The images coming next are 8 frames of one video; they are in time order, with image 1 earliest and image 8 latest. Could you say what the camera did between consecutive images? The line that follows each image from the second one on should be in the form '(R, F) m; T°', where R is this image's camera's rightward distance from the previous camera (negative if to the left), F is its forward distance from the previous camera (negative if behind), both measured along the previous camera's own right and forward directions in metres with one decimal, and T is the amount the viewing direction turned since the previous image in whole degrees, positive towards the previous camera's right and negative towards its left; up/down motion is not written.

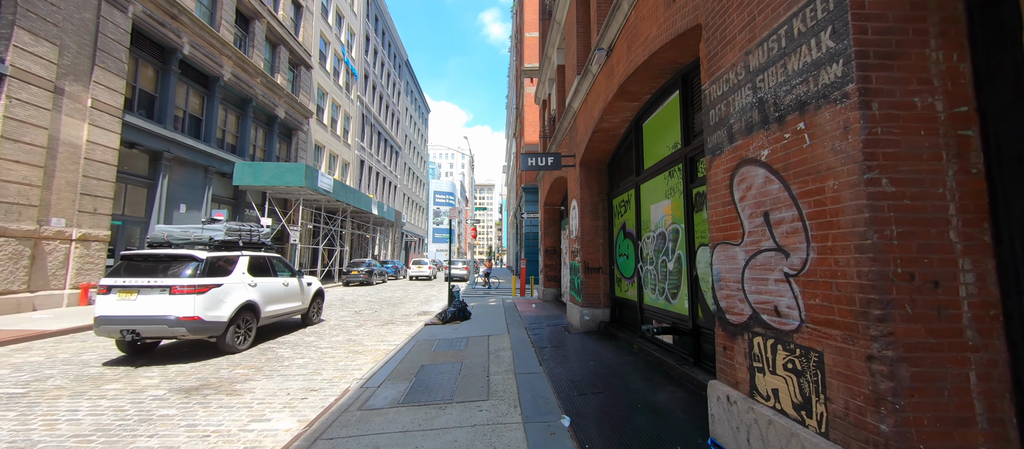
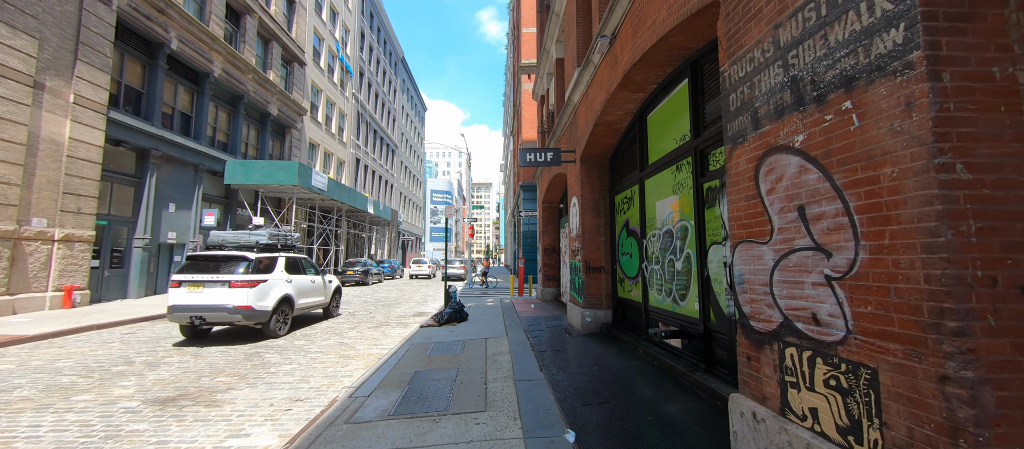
(0.0, +0.3) m; 0°
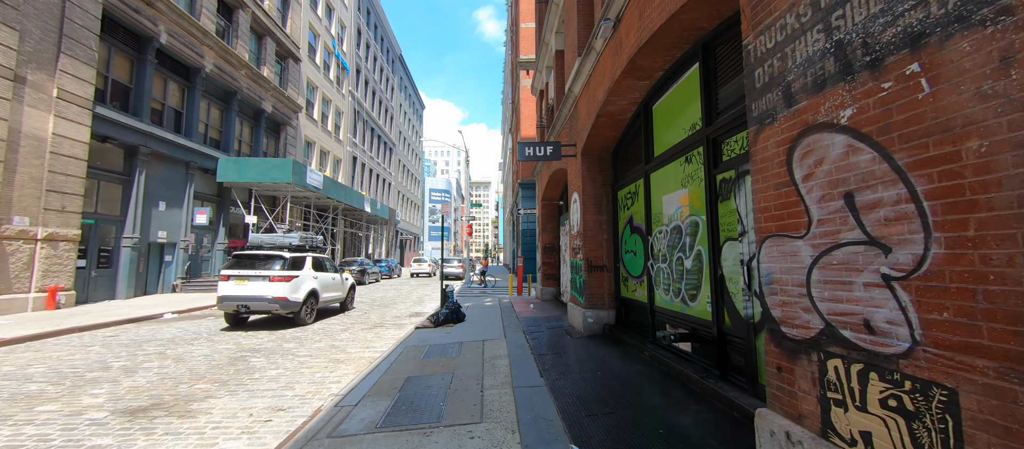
(0.0, +0.3) m; 0°
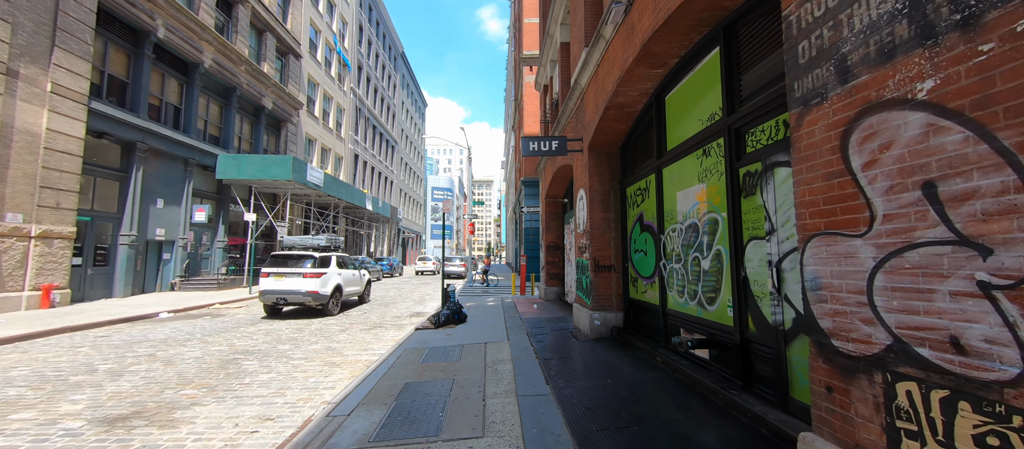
(0.0, +0.3) m; 0°
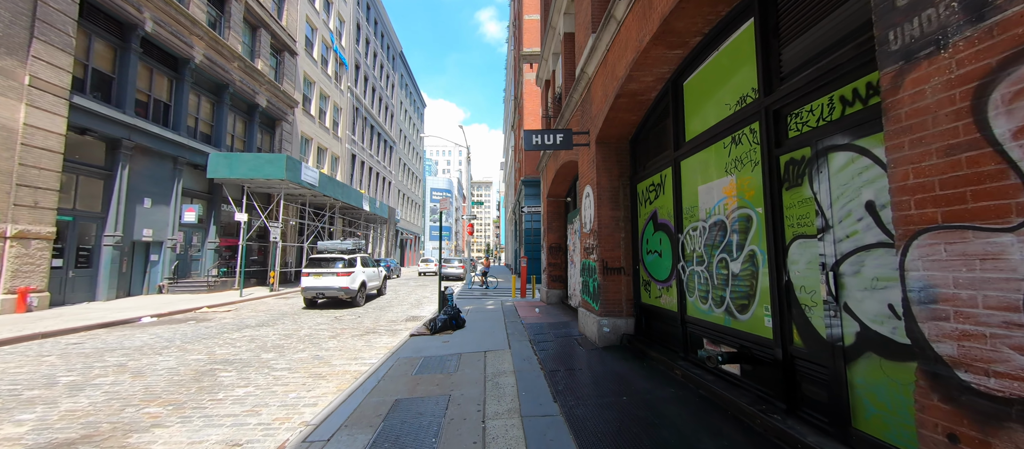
(-0.1, +0.5) m; 0°
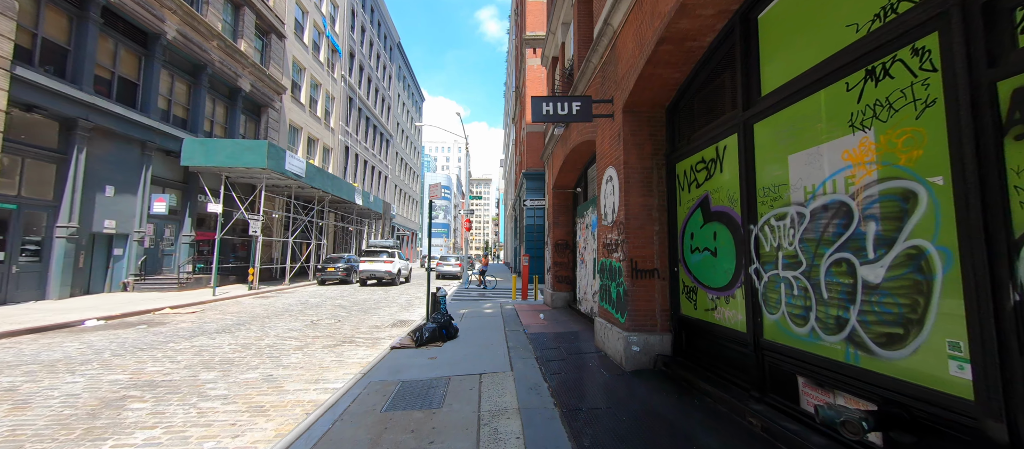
(-0.1, +1.4) m; 0°
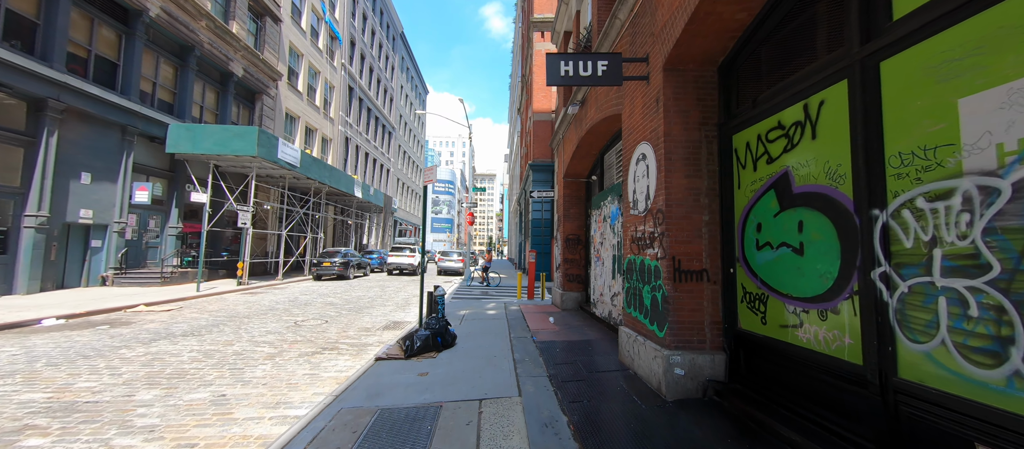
(-0.1, +1.1) m; -1°
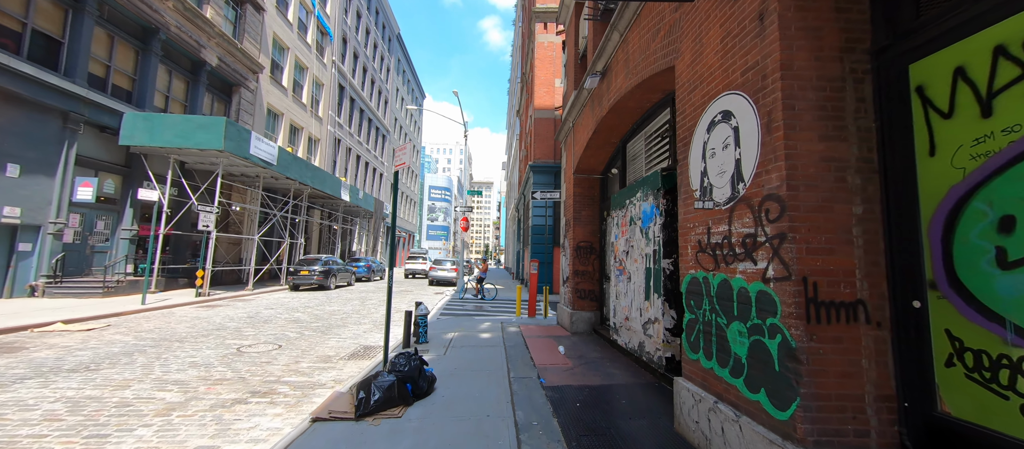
(-0.1, +1.8) m; 0°
